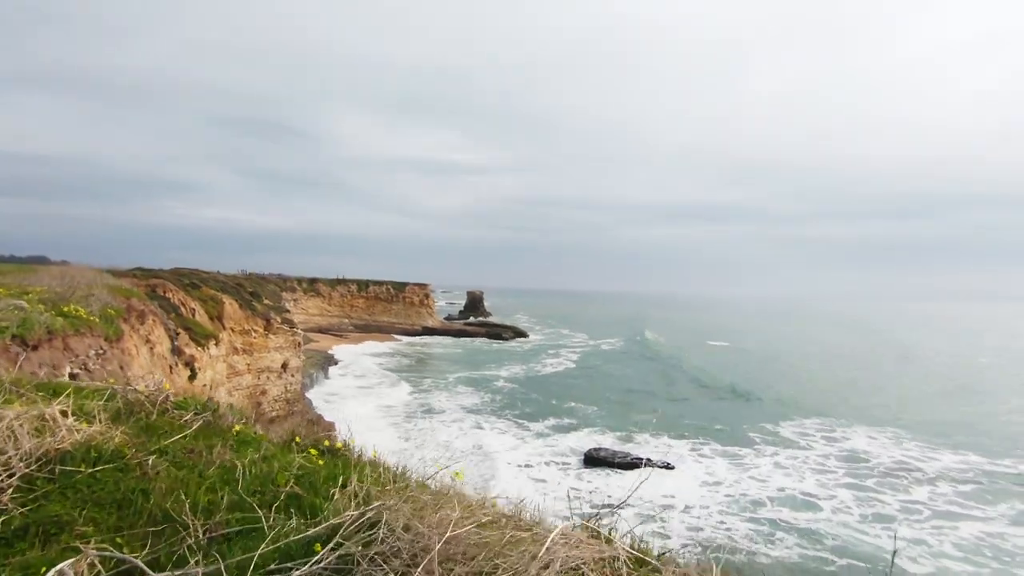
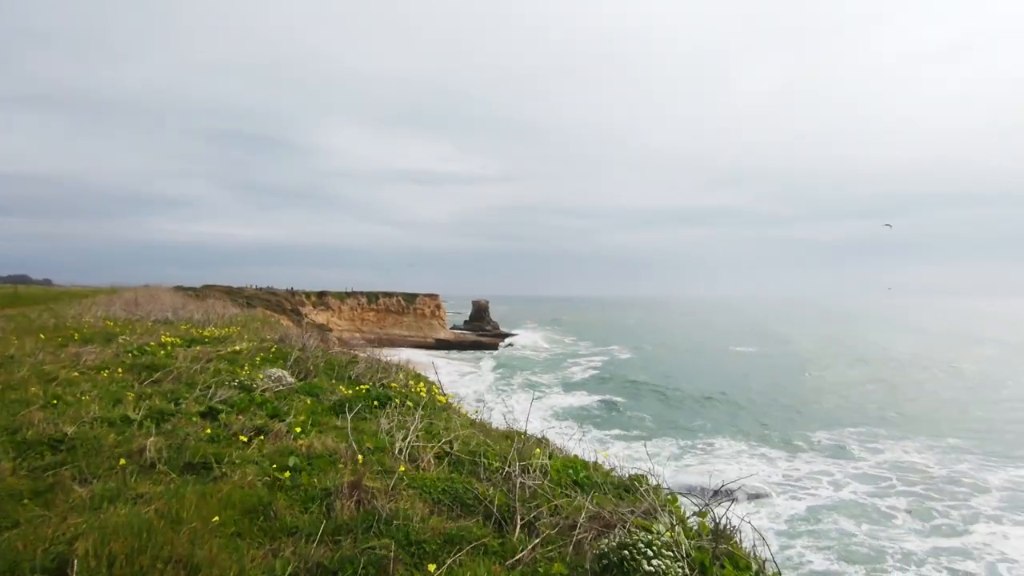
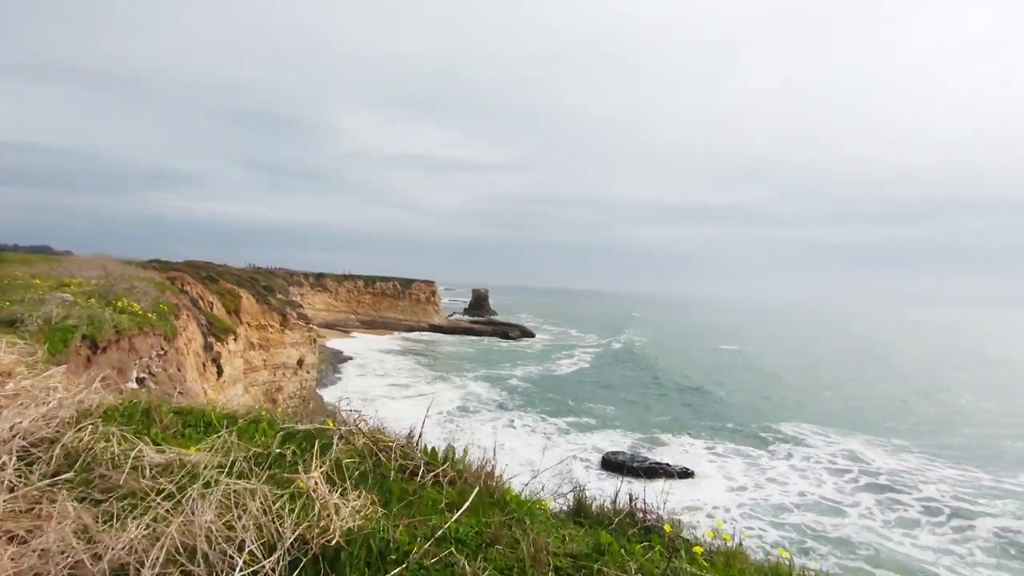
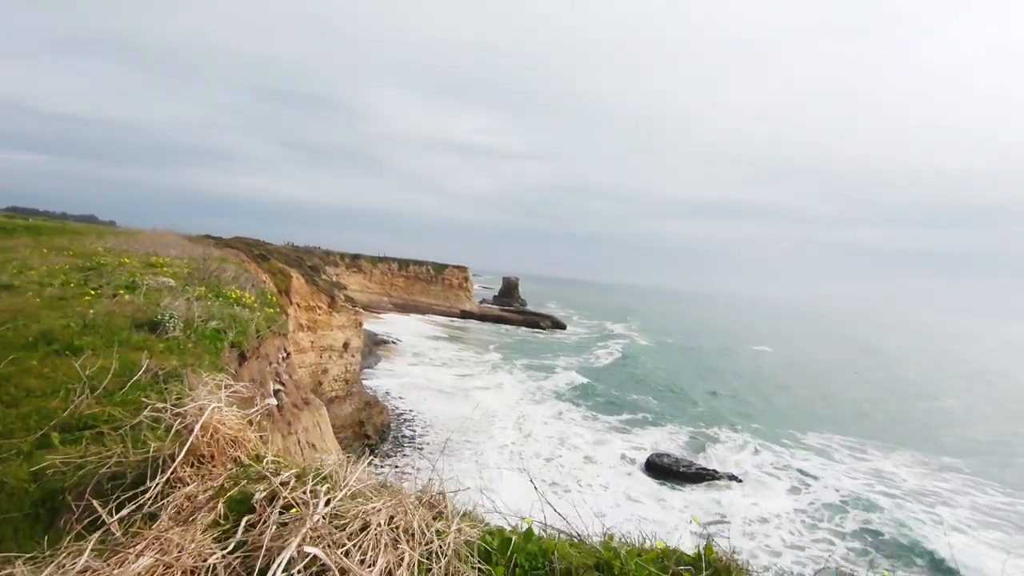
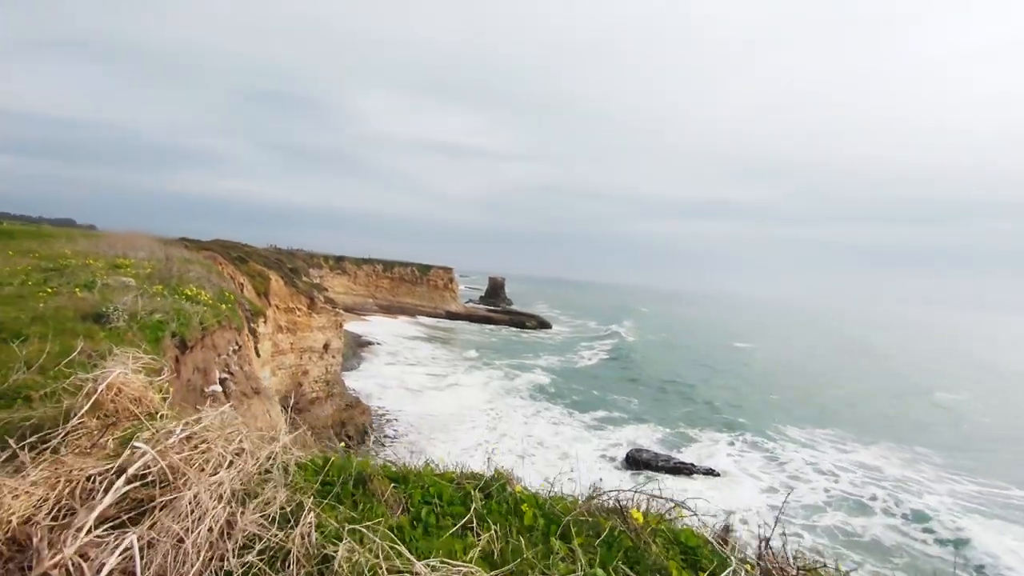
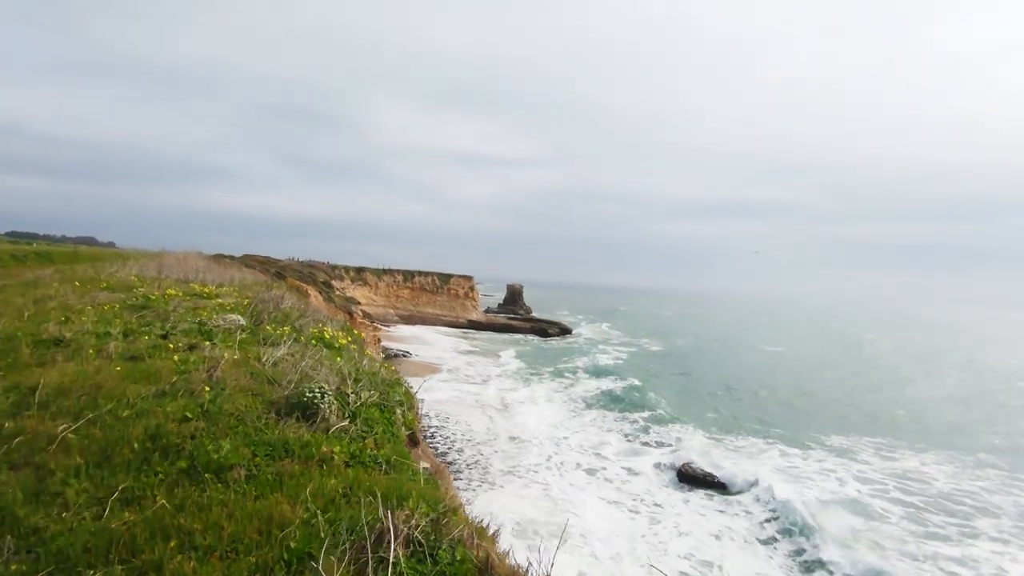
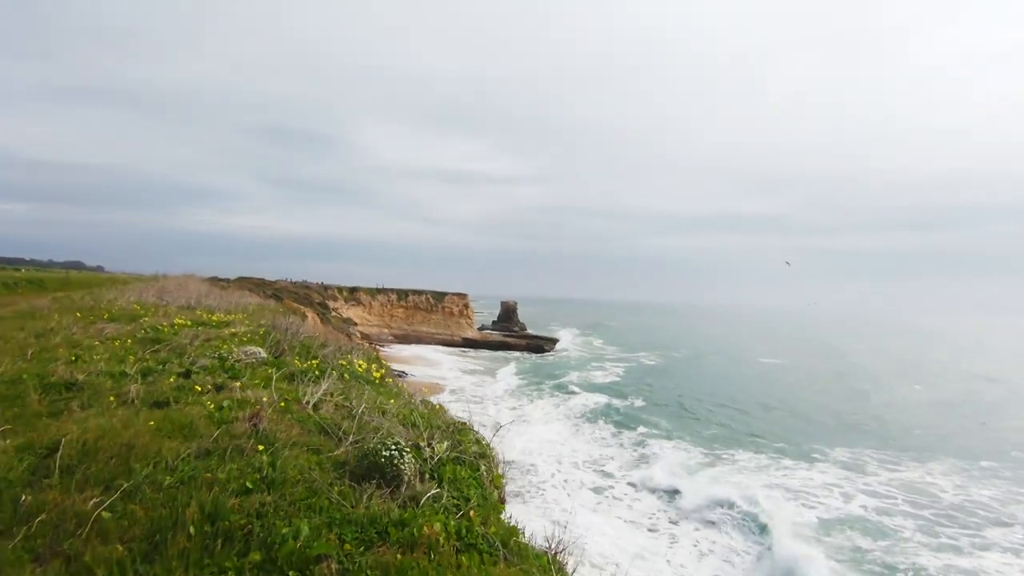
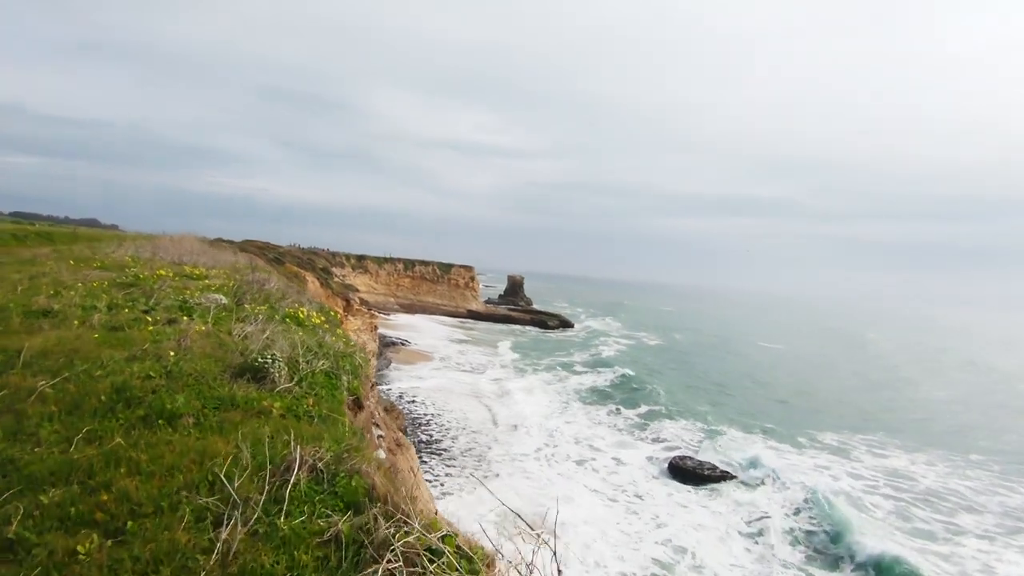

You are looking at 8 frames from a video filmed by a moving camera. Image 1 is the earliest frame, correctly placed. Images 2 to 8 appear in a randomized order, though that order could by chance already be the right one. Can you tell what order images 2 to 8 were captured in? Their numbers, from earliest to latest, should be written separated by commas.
3, 5, 4, 8, 6, 7, 2
